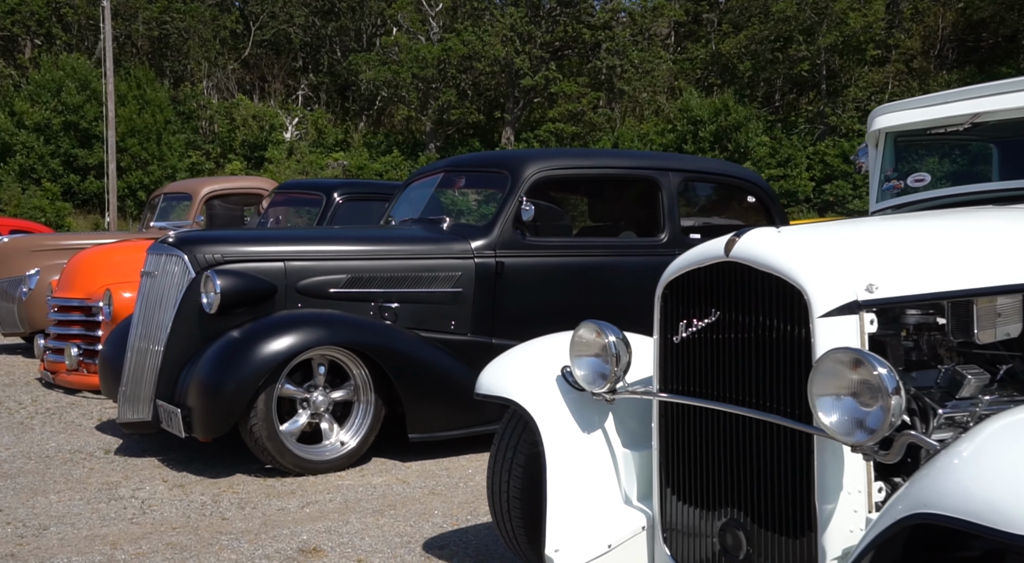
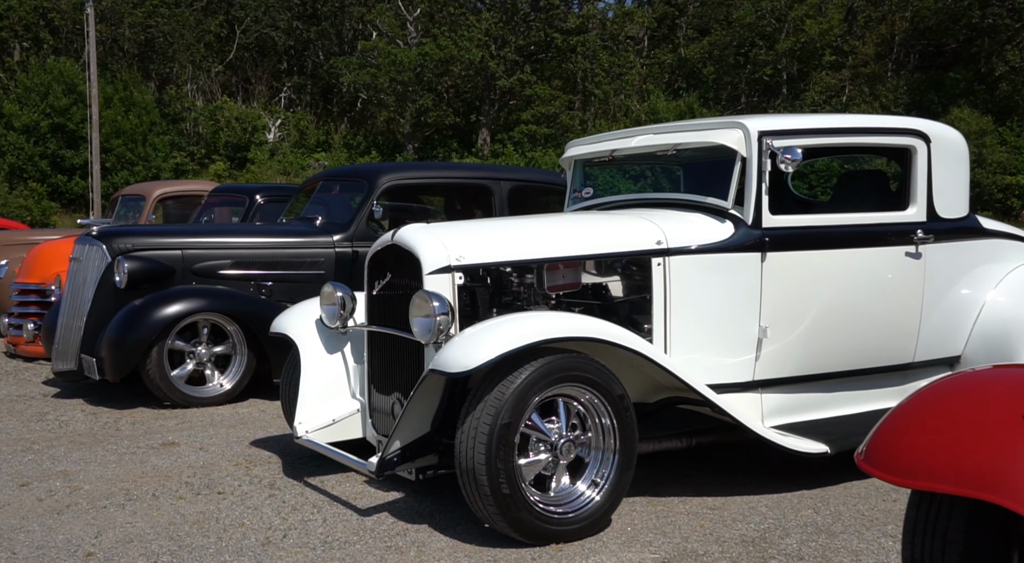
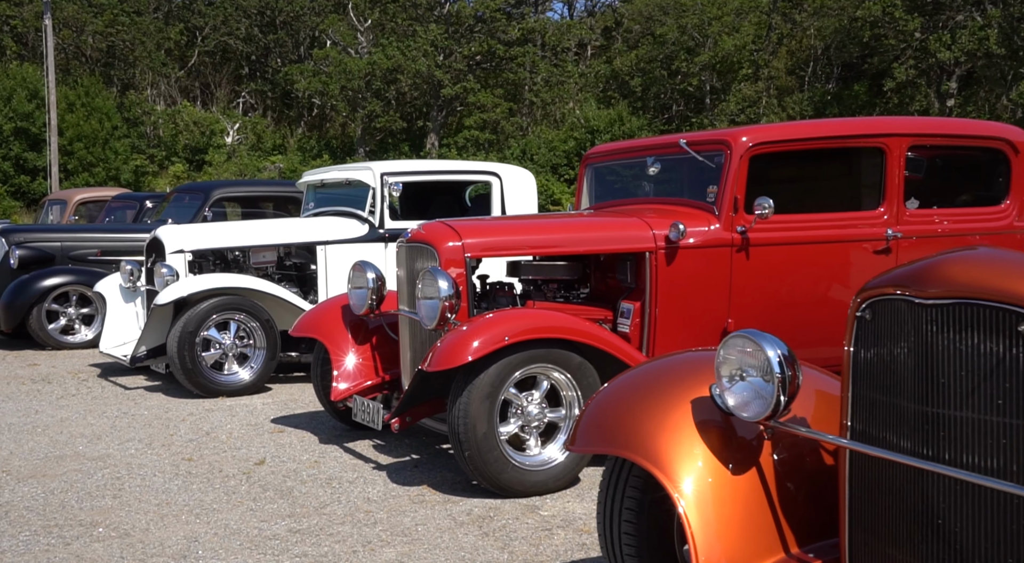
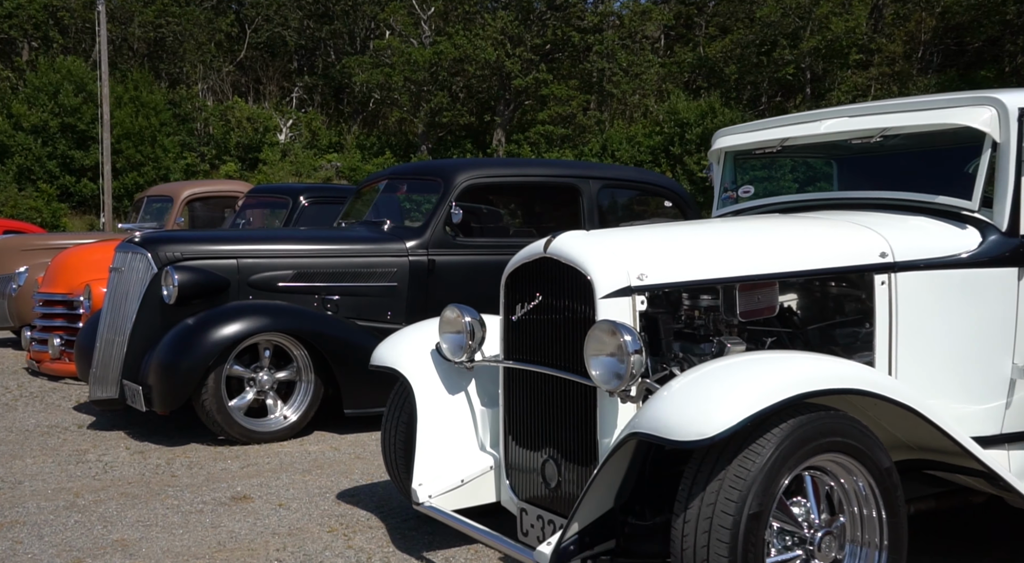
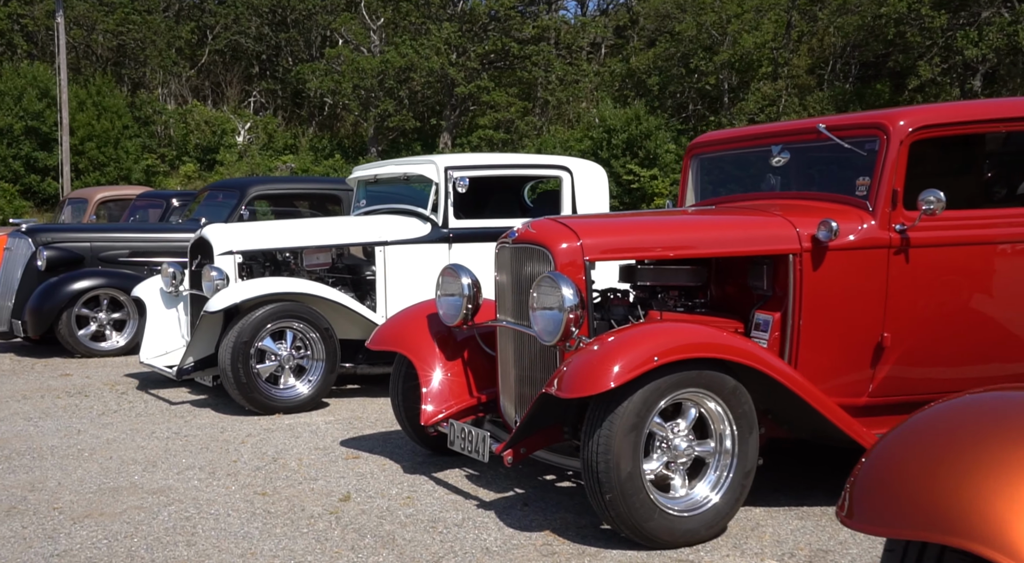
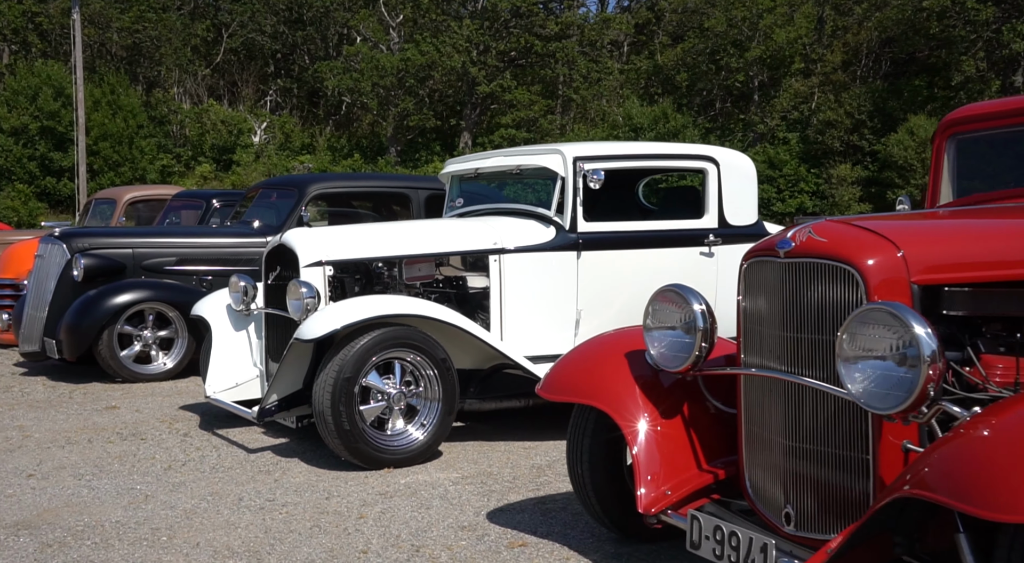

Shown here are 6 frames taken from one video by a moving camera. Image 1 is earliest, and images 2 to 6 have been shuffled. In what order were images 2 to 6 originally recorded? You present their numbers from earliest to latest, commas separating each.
4, 2, 6, 5, 3
